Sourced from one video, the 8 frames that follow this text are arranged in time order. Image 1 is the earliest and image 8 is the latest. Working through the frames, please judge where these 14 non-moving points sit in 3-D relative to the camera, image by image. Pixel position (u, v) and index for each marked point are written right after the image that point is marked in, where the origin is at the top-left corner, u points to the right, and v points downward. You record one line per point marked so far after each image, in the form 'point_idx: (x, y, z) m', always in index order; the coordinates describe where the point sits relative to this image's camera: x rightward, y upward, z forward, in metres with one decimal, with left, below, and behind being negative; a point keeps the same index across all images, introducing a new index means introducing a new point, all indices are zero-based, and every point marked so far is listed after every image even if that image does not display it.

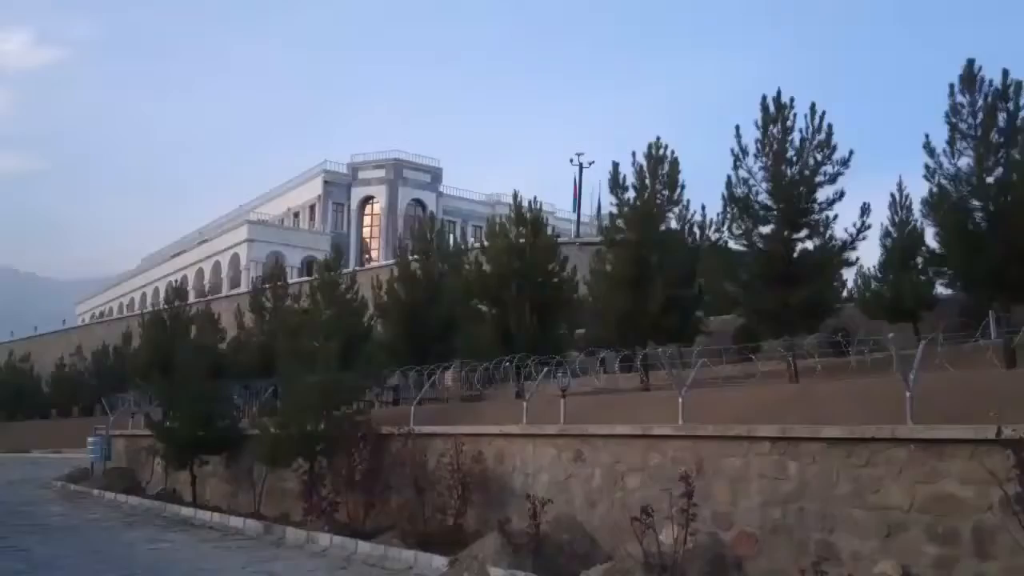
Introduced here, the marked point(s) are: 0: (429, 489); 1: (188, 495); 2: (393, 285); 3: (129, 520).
0: (-1.1, -2.8, +11.6) m
1: (-6.6, -4.2, +17.0) m
2: (-2.3, +0.1, +17.2) m
3: (-6.6, -4.0, +14.4) m
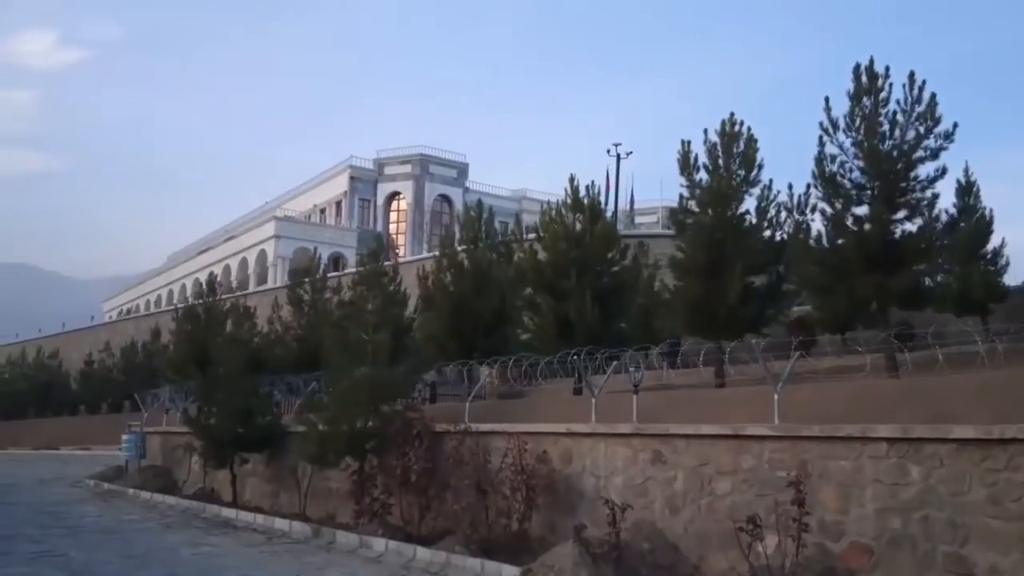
0: (-0.2, -2.6, +10.7) m
1: (-5.6, -4.1, +16.3) m
2: (-1.3, +0.2, +16.4) m
3: (-5.6, -3.9, +13.8) m
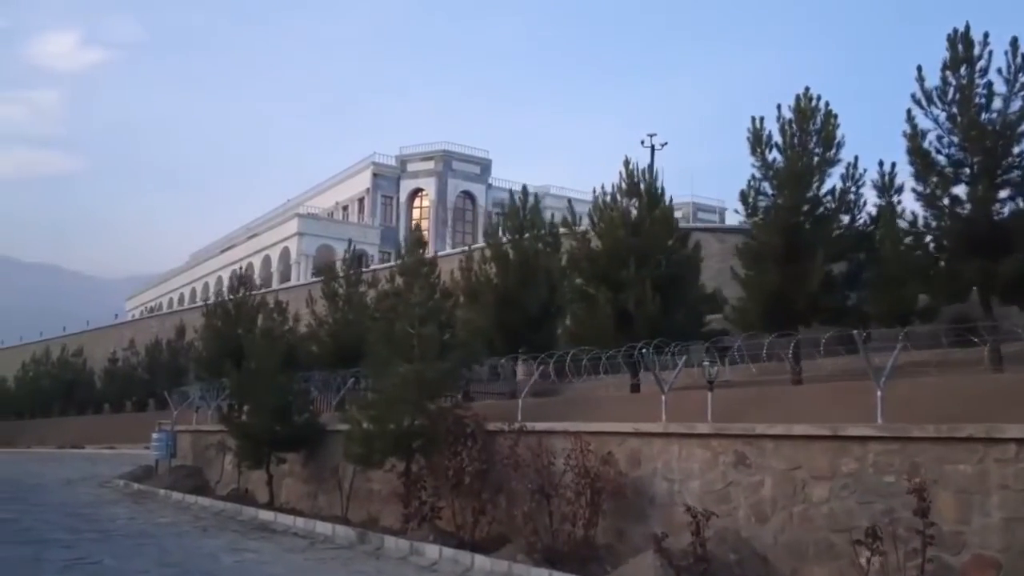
0: (+0.5, -2.5, +10.0) m
1: (-4.7, -3.9, +15.6) m
2: (-0.4, +0.4, +15.7) m
3: (-4.8, -3.7, +13.1) m
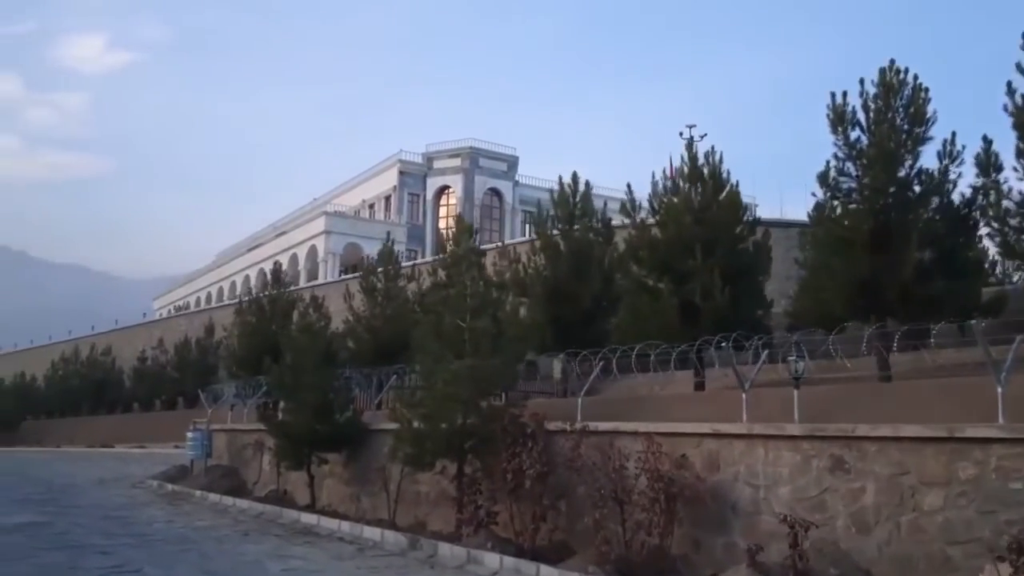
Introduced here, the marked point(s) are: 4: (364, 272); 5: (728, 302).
0: (+1.3, -2.4, +9.2) m
1: (-3.8, -3.8, +15.0) m
2: (+0.4, +0.5, +15.0) m
3: (-4.0, -3.6, +12.5) m
4: (-3.5, +0.4, +19.6) m
5: (+3.4, -0.2, +13.3) m
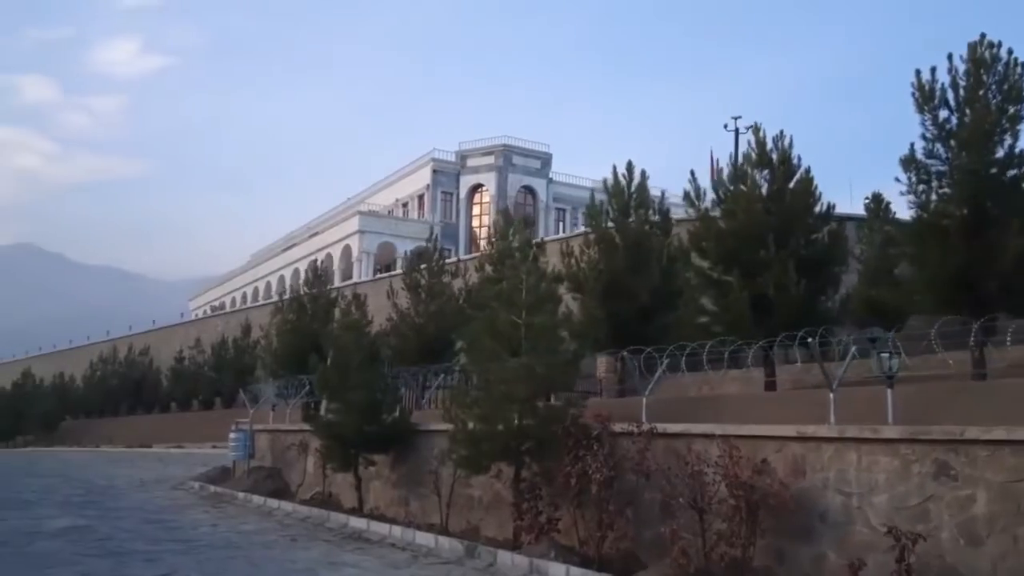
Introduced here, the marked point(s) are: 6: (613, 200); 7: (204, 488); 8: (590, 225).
0: (+2.0, -2.3, +8.6) m
1: (-2.9, -3.7, +14.6) m
2: (+1.3, +0.6, +14.3) m
3: (-3.2, -3.5, +12.0) m
4: (-2.4, +0.4, +19.2) m
5: (+4.3, -0.1, +12.6) m
6: (+1.8, +1.6, +15.1) m
7: (-6.3, -4.1, +17.2) m
8: (+1.3, +1.1, +14.4) m
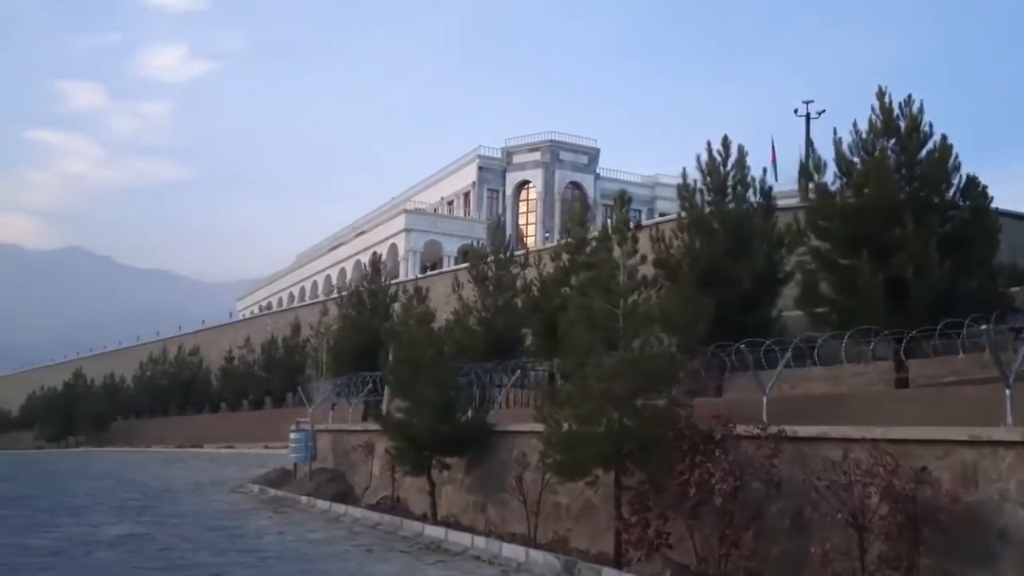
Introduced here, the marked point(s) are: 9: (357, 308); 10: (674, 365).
0: (+3.0, -2.1, +7.4) m
1: (-1.5, -3.6, +13.6) m
2: (+2.6, +0.8, +13.2) m
3: (-1.9, -3.4, +11.1) m
4: (-0.9, +0.6, +18.2) m
5: (+5.5, +0.1, +11.2) m
6: (+3.2, +1.8, +13.9) m
7: (-4.9, -4.0, +16.3) m
8: (+2.6, +1.3, +13.2) m
9: (-3.6, -0.4, +19.2) m
10: (+1.8, -0.8, +9.3) m
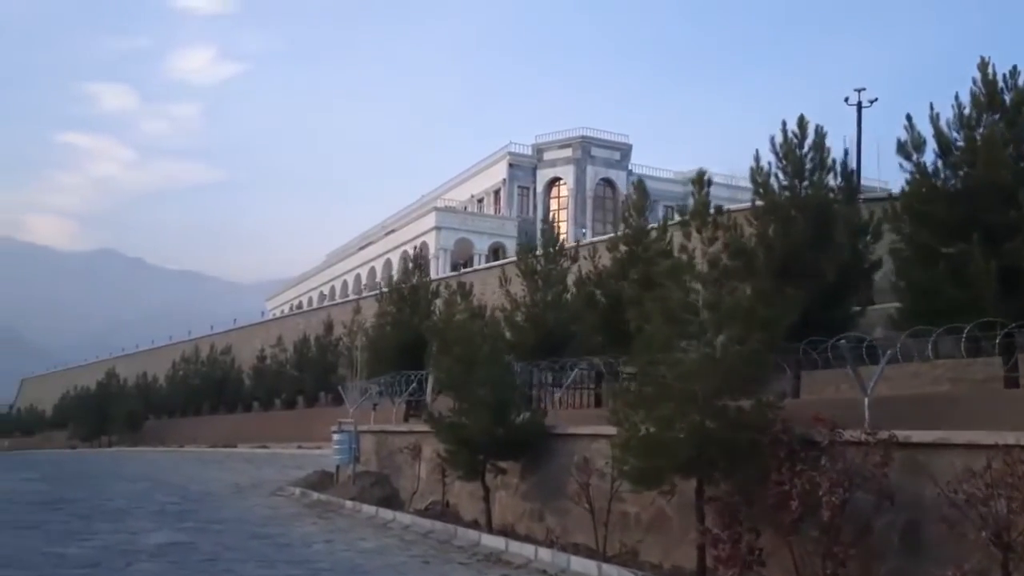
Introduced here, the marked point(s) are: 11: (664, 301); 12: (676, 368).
0: (+3.7, -2.0, +6.5) m
1: (-0.6, -3.5, +12.8) m
2: (+3.5, +0.9, +12.3) m
3: (-1.1, -3.3, +10.3) m
4: (+0.1, +0.7, +17.4) m
5: (+6.3, +0.2, +10.3) m
6: (+4.0, +1.9, +13.0) m
7: (-3.9, -3.9, +15.7) m
8: (+3.5, +1.4, +12.3) m
9: (-2.5, -0.4, +18.5) m
10: (+2.6, -0.7, +8.5) m
11: (+1.7, -0.2, +9.2) m
12: (+1.7, -0.8, +8.5) m
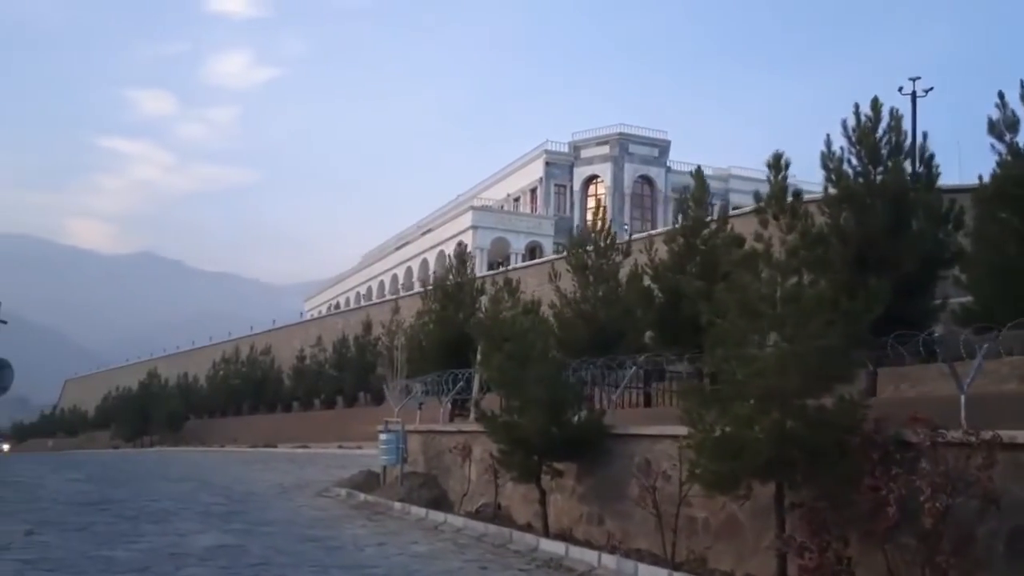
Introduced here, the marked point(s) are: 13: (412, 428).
0: (+4.3, -1.9, +5.9) m
1: (+0.2, -3.4, +12.4) m
2: (+4.3, +1.0, +11.7) m
3: (-0.4, -3.2, +9.9) m
4: (+1.1, +0.8, +16.9) m
5: (+7.0, +0.3, +9.6) m
6: (+4.8, +2.0, +12.3) m
7: (-2.9, -3.8, +15.4) m
8: (+4.2, +1.5, +11.7) m
9: (-1.5, -0.3, +18.2) m
10: (+3.2, -0.6, +7.9) m
11: (+2.4, -0.1, +8.7) m
12: (+2.4, -0.7, +8.0) m
13: (-1.9, -2.6, +15.7) m
